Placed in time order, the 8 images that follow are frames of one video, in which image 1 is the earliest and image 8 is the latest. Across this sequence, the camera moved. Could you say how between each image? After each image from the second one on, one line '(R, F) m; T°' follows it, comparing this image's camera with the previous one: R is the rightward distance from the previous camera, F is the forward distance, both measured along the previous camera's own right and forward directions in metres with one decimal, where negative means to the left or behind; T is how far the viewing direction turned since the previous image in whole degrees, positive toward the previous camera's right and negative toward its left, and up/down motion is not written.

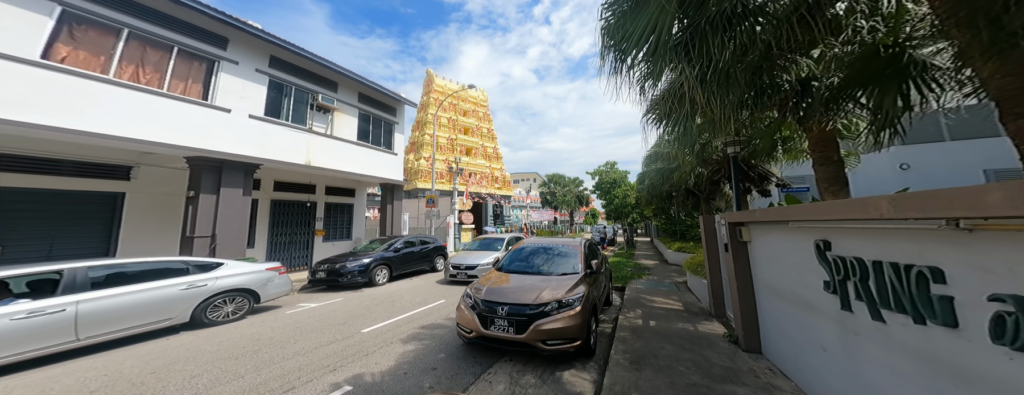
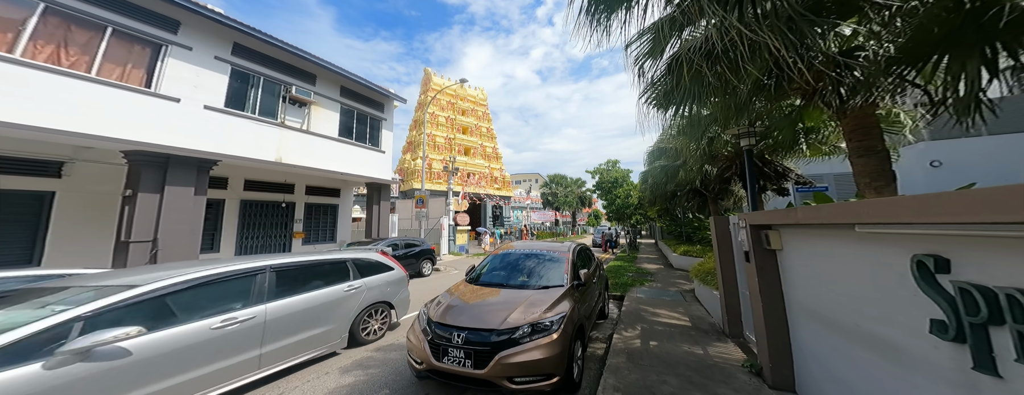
(+0.5, +0.8) m; -1°
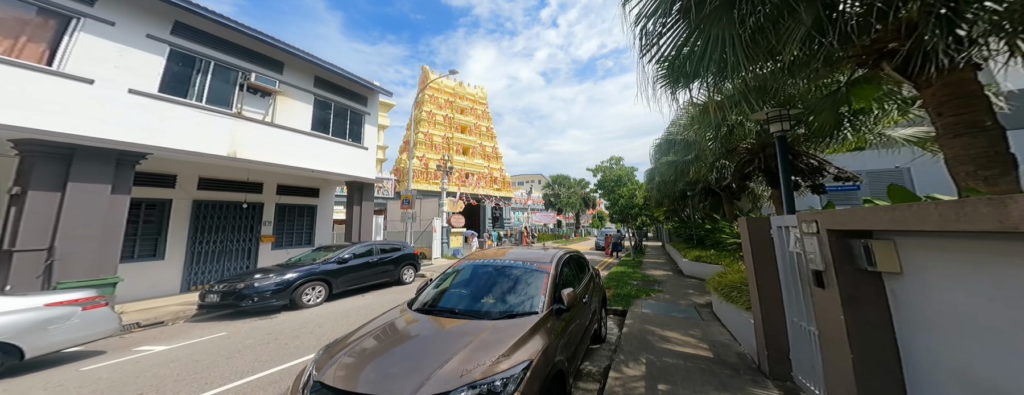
(+0.5, +1.1) m; -1°
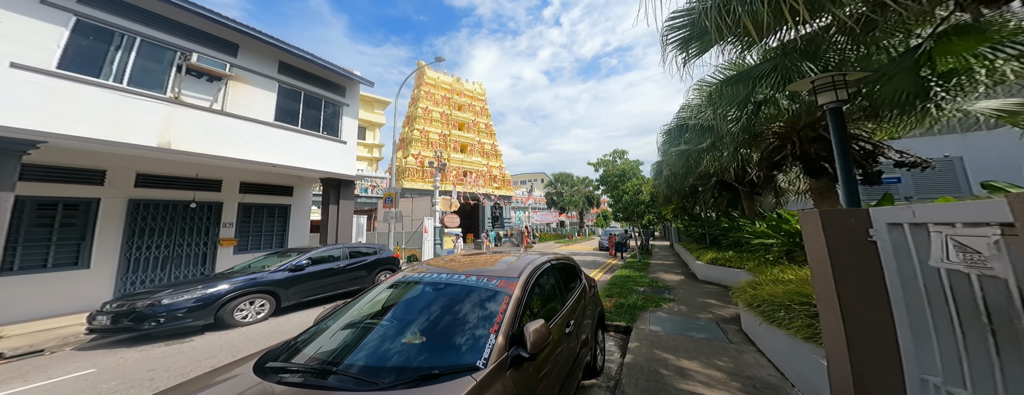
(+0.5, +1.2) m; -1°
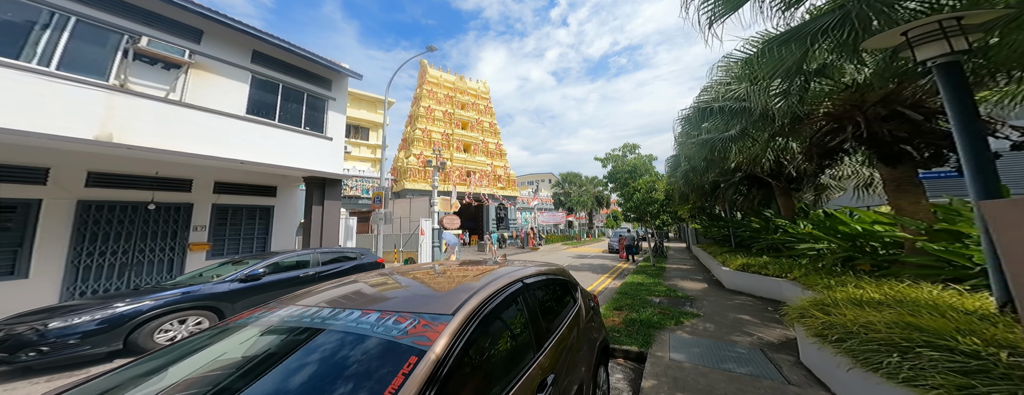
(+0.4, +1.0) m; -2°
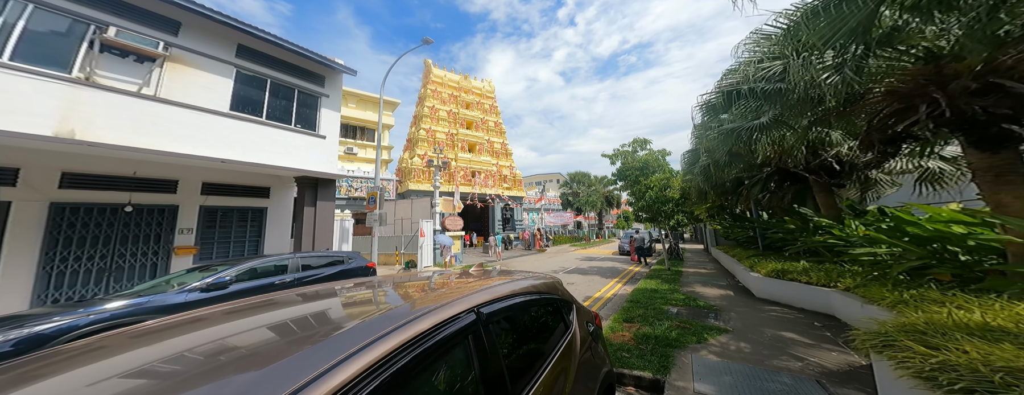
(+0.3, +0.7) m; -2°
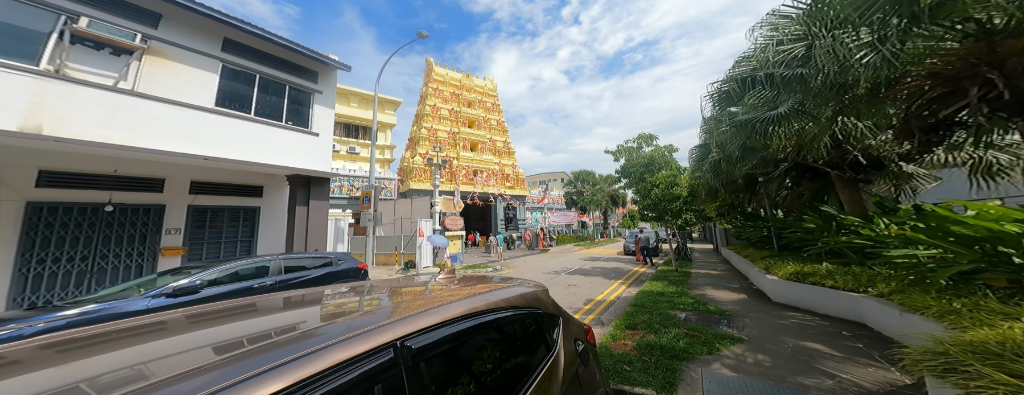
(+0.2, +0.4) m; -1°
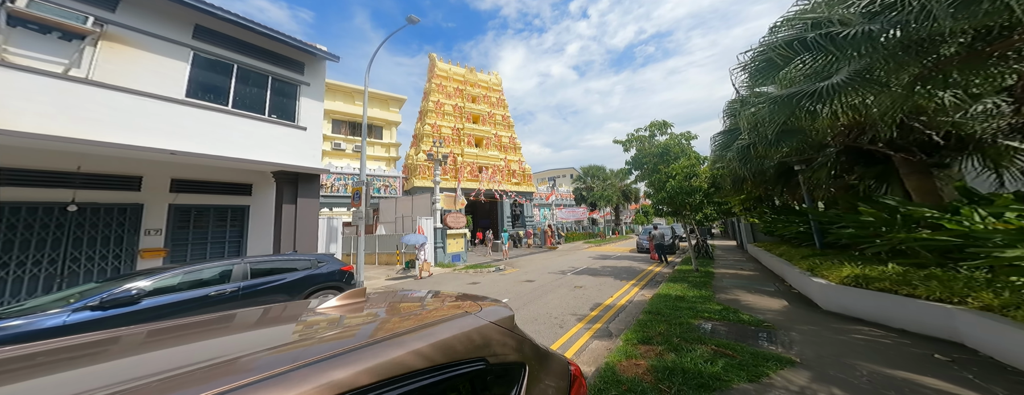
(+0.3, +0.8) m; -2°
